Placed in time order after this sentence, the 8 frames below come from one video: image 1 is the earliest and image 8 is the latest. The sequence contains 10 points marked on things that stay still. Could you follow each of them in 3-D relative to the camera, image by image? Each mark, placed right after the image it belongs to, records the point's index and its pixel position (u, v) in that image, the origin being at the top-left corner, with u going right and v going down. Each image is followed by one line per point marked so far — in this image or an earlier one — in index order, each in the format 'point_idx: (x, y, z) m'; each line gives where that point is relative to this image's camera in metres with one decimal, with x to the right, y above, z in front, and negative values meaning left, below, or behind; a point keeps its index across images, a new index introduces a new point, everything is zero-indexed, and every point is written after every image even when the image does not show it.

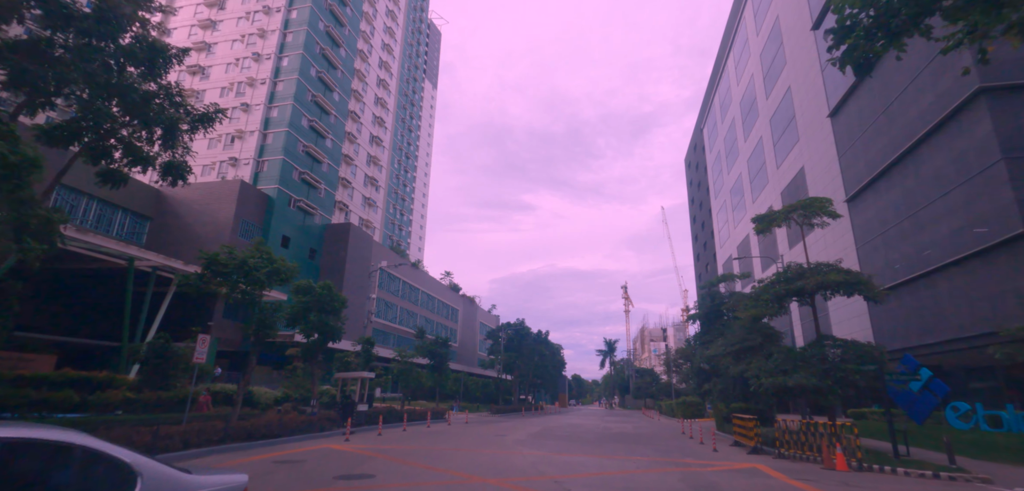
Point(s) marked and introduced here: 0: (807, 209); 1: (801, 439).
0: (+10.7, +1.3, +17.8) m
1: (+9.0, -6.0, +15.0) m
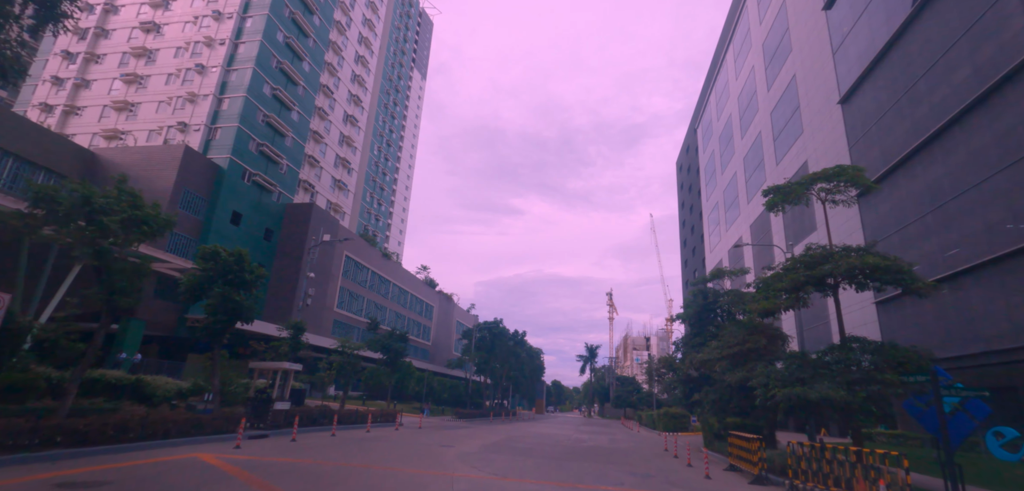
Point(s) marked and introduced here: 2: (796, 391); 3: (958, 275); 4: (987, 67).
0: (+9.3, +1.9, +14.2) m
1: (+7.3, -5.3, +11.4) m
2: (+7.4, -3.8, +12.8) m
3: (+17.9, -1.2, +19.6) m
4: (+17.7, +6.6, +18.1) m
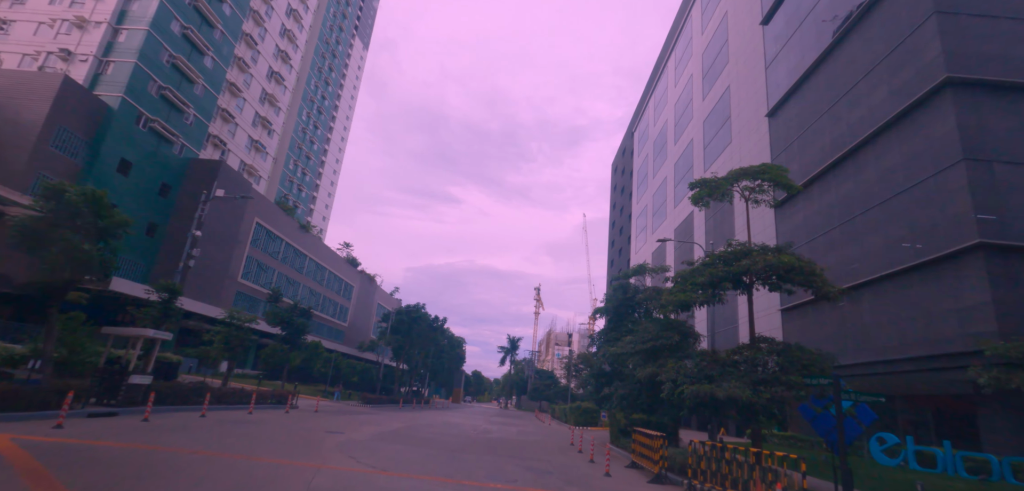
0: (+7.0, +2.0, +14.0) m
1: (+4.8, -5.1, +11.0) m
2: (+4.8, -3.6, +12.4) m
3: (+14.5, -1.8, +20.5) m
4: (+15.2, +6.0, +18.9) m
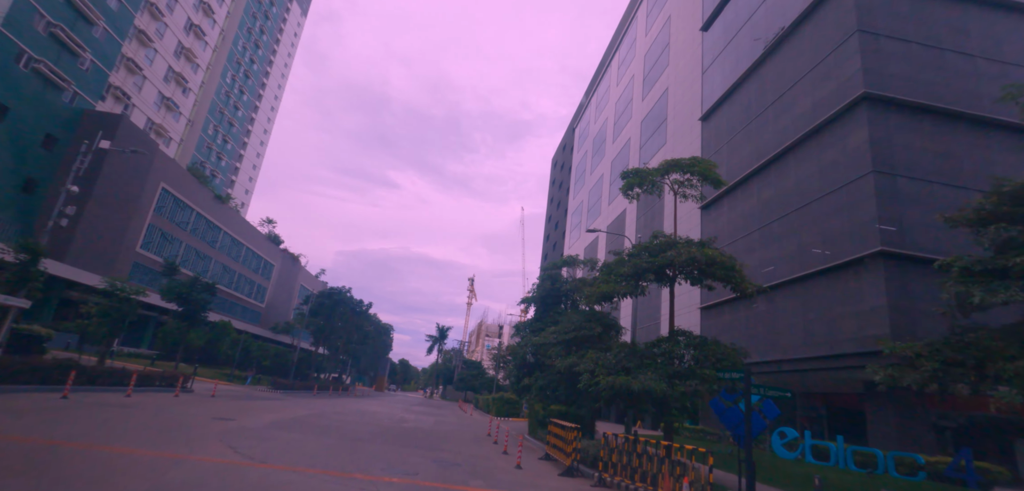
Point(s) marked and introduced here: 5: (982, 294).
0: (+5.0, +2.2, +13.9) m
1: (+2.7, -4.8, +10.7) m
2: (+2.7, -3.3, +12.1) m
3: (+11.3, -1.9, +21.3) m
4: (+12.7, +5.8, +19.8) m
5: (+8.9, -0.9, +9.3) m
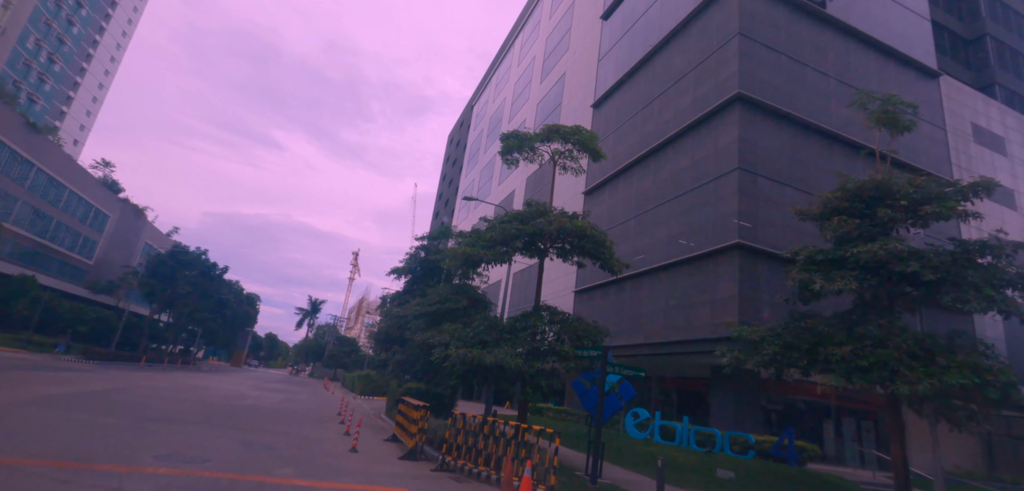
0: (+1.5, +2.9, +13.2) m
1: (-0.6, -4.0, +9.8) m
2: (-0.8, -2.5, +11.0) m
3: (+5.7, -1.3, +21.9) m
4: (+8.0, +6.1, +20.5) m
5: (+6.1, -0.7, +9.6) m
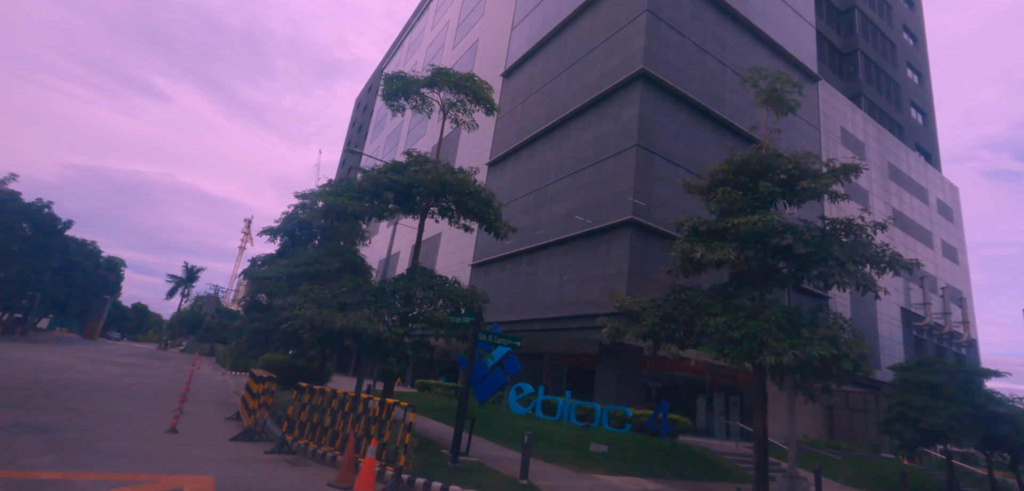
0: (-1.3, +3.9, +11.9) m
1: (-3.2, -3.1, +8.4) m
2: (-3.5, -1.5, +9.6) m
3: (+1.1, -0.2, +21.4) m
4: (+4.0, +7.1, +20.2) m
5: (+3.6, -0.1, +9.3) m
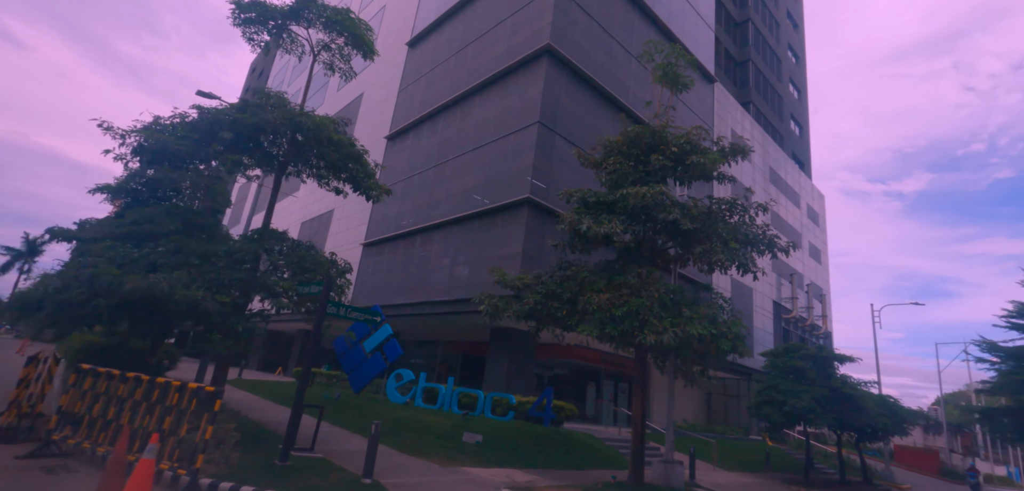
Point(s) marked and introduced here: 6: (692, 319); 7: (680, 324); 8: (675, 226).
0: (-3.7, +4.6, +10.3) m
1: (-5.3, -2.3, +6.5) m
2: (-5.8, -0.7, +7.6) m
3: (-3.3, +0.7, +20.1) m
4: (+0.1, +7.8, +19.3) m
5: (+1.4, +0.4, +8.6) m
6: (+3.0, -1.2, +8.0) m
7: (+2.7, -1.3, +7.9) m
8: (+2.9, +0.4, +8.8) m
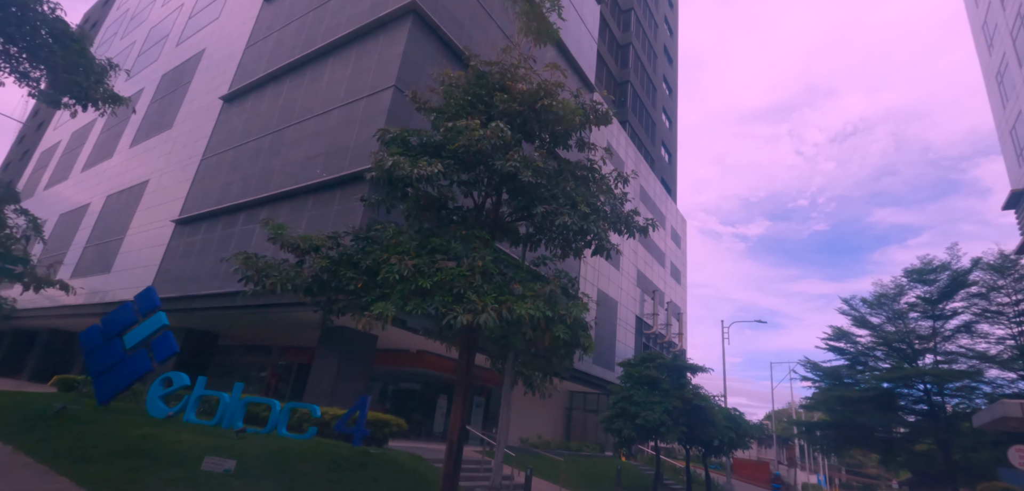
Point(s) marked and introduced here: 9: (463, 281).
0: (-6.5, +5.6, +7.0) m
1: (-7.6, -1.1, +2.7) m
2: (-8.2, +0.6, +3.7) m
3: (-8.6, +1.4, +16.5) m
4: (-4.6, +8.2, +16.8) m
5: (-1.4, +1.1, +6.4) m
6: (+0.2, -0.7, +6.1) m
7: (-0.1, -0.7, +5.9) m
8: (+0.1, +0.9, +6.9) m
9: (-0.6, -0.4, +5.9) m
